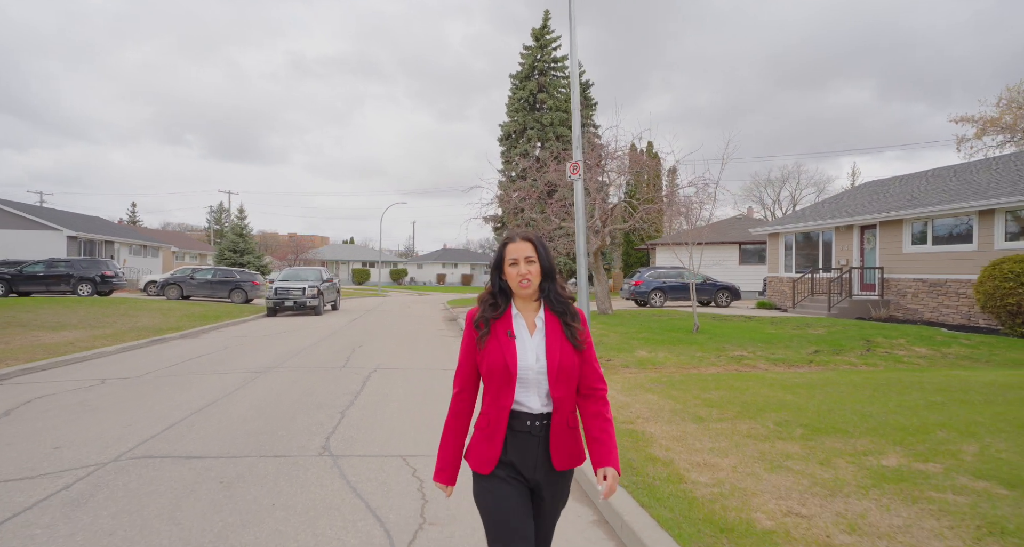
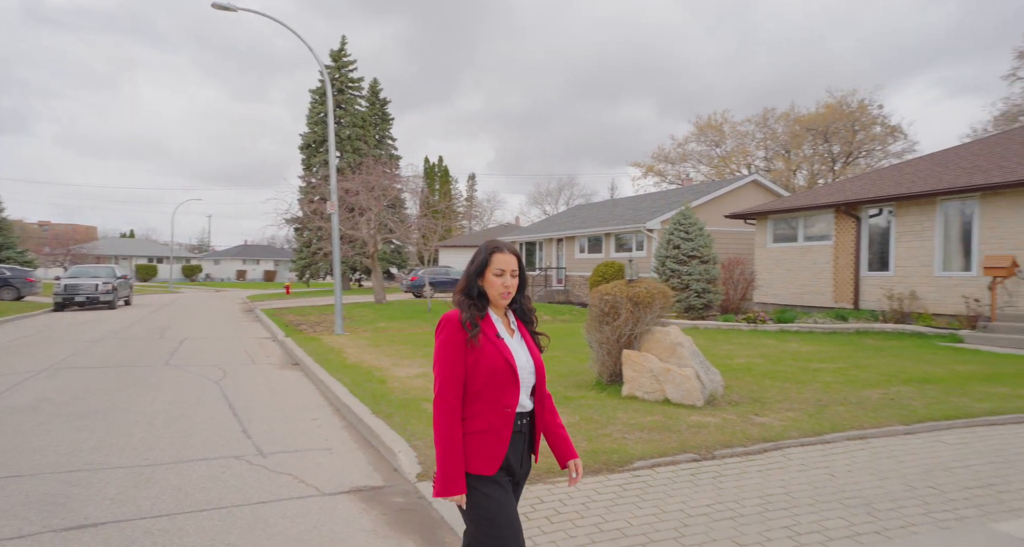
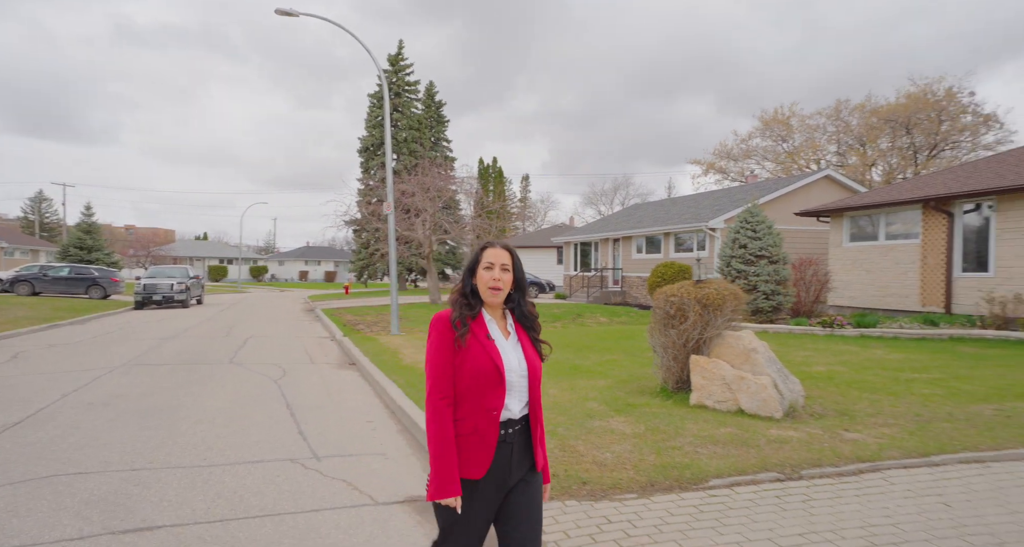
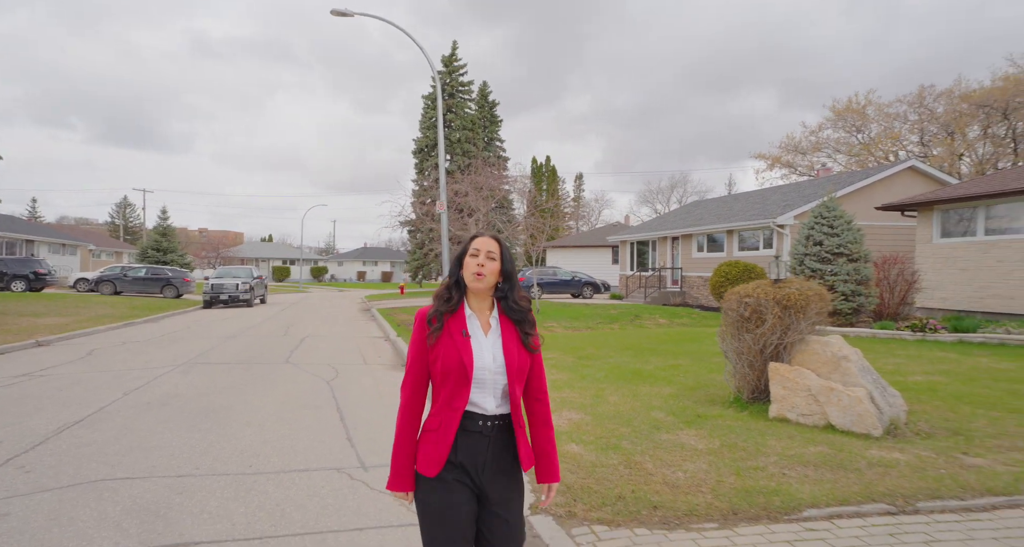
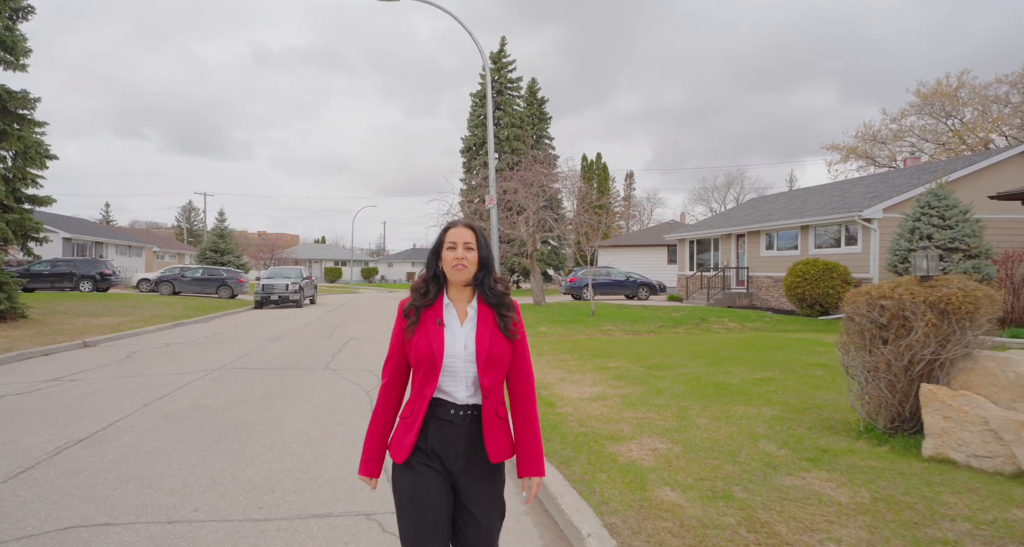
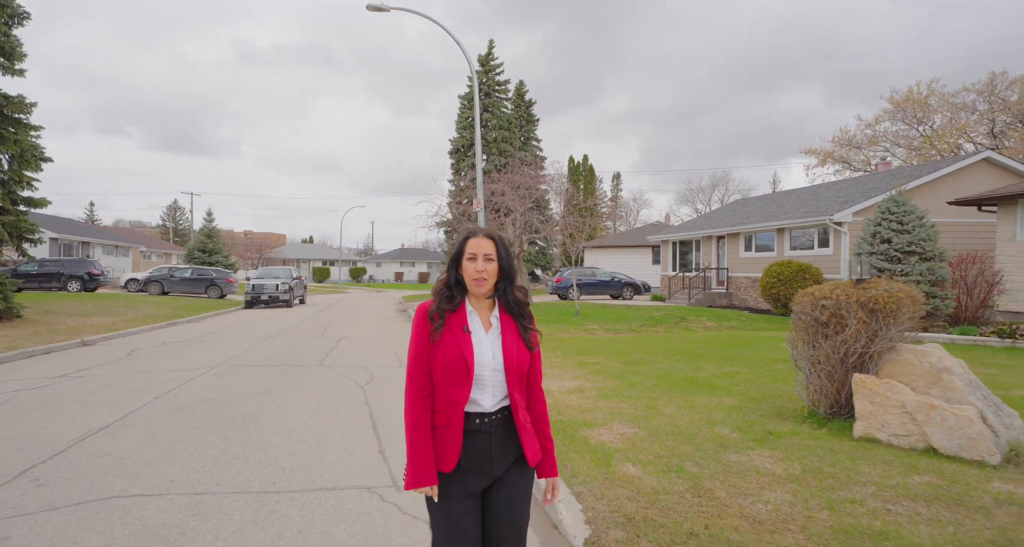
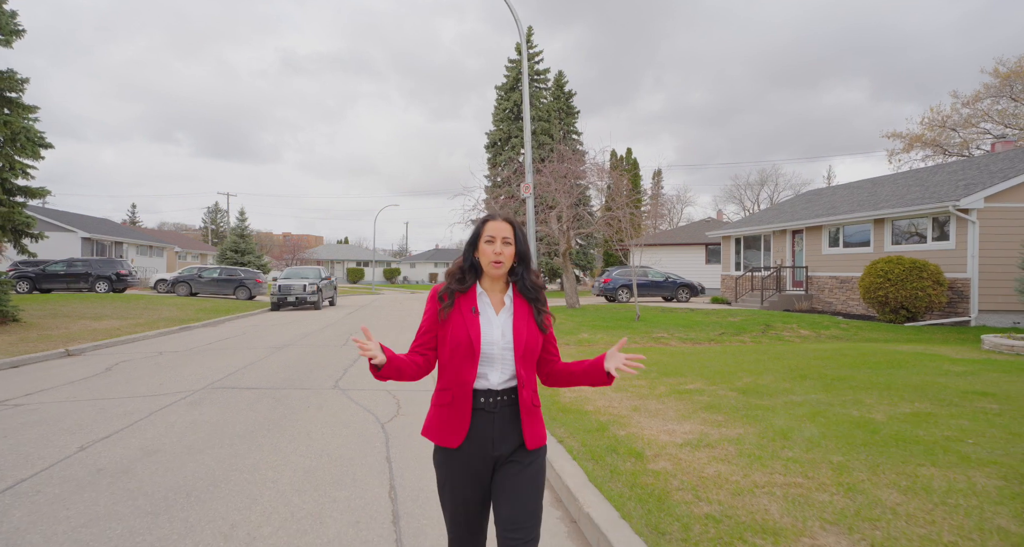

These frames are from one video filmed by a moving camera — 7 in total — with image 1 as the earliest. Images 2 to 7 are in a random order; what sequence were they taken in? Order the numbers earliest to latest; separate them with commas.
7, 5, 6, 4, 3, 2
